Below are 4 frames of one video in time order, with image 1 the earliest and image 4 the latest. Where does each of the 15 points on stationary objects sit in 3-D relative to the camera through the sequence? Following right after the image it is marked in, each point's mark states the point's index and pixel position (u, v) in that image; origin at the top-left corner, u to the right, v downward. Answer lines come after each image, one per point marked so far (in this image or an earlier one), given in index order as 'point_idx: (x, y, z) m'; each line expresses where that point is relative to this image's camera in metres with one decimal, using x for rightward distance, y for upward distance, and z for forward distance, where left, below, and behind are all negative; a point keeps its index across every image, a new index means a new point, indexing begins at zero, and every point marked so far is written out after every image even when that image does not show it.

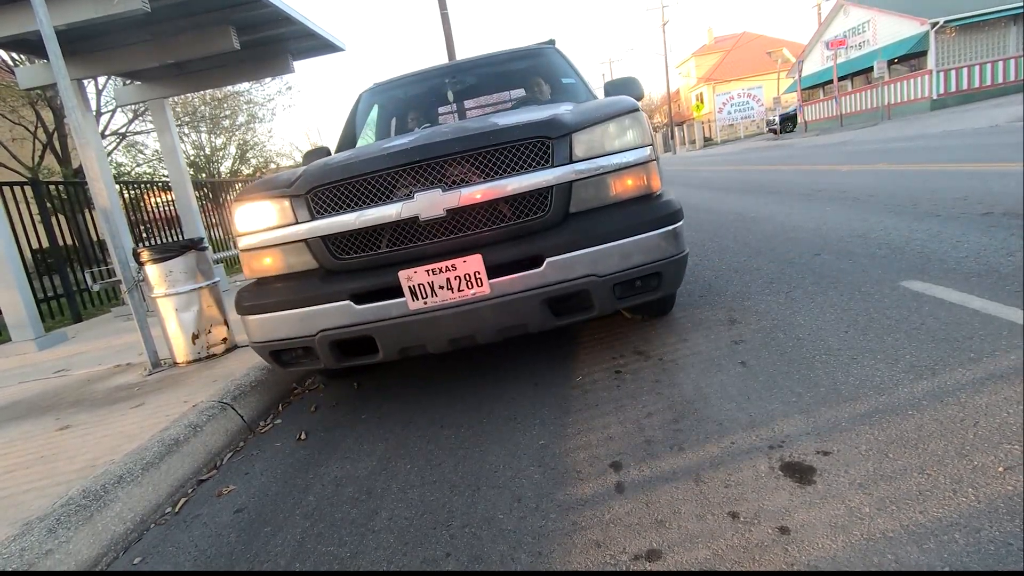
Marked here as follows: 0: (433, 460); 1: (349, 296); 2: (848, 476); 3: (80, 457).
0: (-0.4, -0.8, +2.8) m
1: (-0.9, -0.1, +3.1) m
2: (+1.1, -0.6, +2.1) m
3: (-2.3, -0.9, +3.2) m
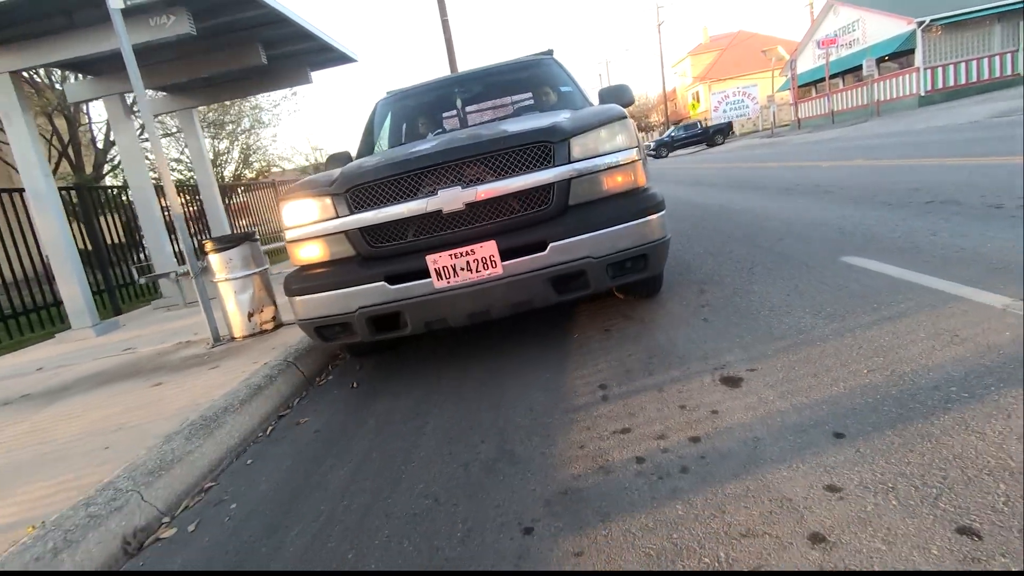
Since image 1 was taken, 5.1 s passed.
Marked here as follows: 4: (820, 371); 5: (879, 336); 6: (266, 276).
0: (-0.3, -0.6, +3.6) m
1: (-0.8, +0.1, +3.9) m
2: (+1.2, -0.4, +2.9) m
3: (-2.2, -0.7, +4.1) m
4: (+1.4, -0.4, +2.9) m
5: (+1.9, -0.2, +3.1) m
6: (-2.3, +0.1, +5.9) m
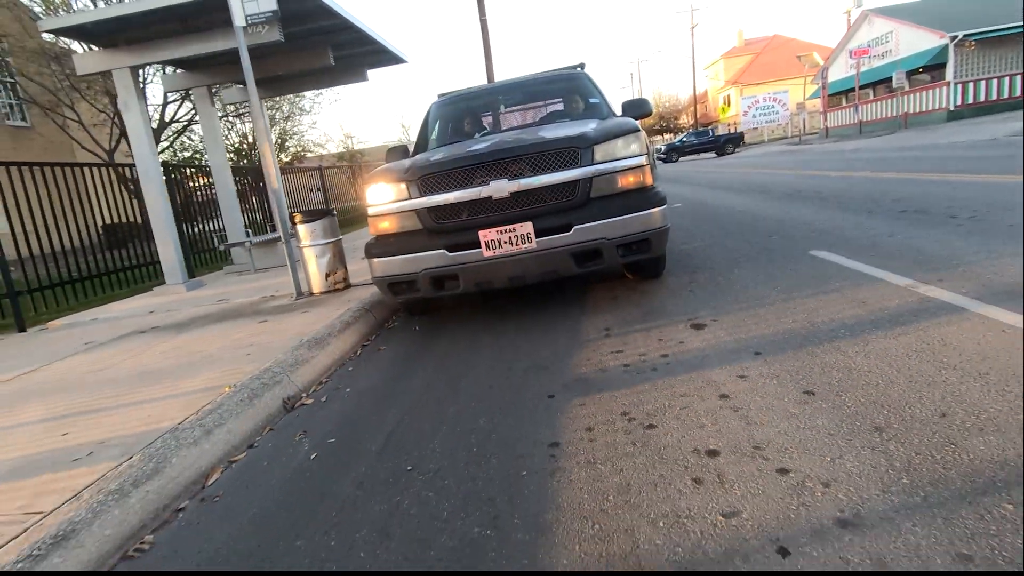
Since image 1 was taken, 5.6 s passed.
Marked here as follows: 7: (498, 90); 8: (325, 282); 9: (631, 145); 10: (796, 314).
0: (-0.1, -0.4, +4.9) m
1: (-0.6, +0.3, +5.2) m
2: (+1.4, -0.2, +4.1) m
3: (-2.0, -0.4, +5.4) m
4: (+1.7, -0.2, +4.1) m
5: (+2.1, -0.1, +4.3) m
6: (-2.0, +0.5, +7.2) m
7: (-0.2, +2.3, +7.2) m
8: (-2.1, +0.1, +7.0) m
9: (+1.0, +1.2, +5.3) m
10: (+1.9, -0.2, +4.1) m
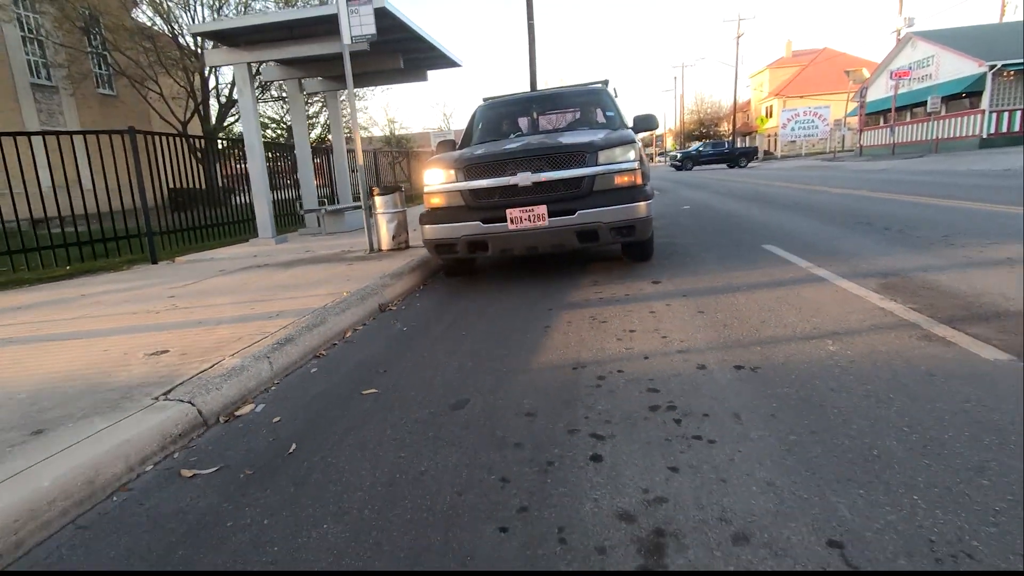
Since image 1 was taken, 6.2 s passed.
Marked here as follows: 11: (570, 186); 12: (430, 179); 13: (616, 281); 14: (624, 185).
0: (+0.1, +0.1, +6.9) m
1: (-0.3, +0.8, +7.2) m
2: (+1.6, +0.1, +6.1) m
3: (-1.7, +0.2, +7.5) m
4: (+1.8, +0.1, +6.0) m
5: (+2.3, +0.1, +6.2) m
6: (-1.6, +1.1, +9.2) m
7: (+0.4, +2.7, +9.2) m
8: (-1.8, +0.7, +9.1) m
9: (+1.4, +1.6, +7.3) m
10: (+2.1, +0.1, +6.0) m
11: (+0.7, +1.2, +7.2) m
12: (-0.9, +1.3, +7.5) m
13: (+1.1, +0.1, +6.4) m
14: (+1.3, +1.2, +7.3) m
